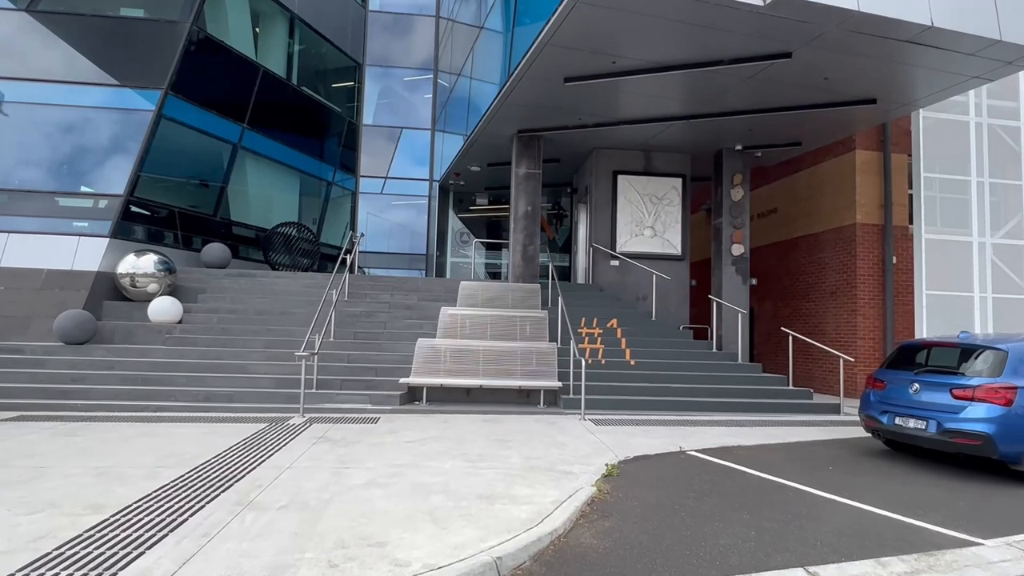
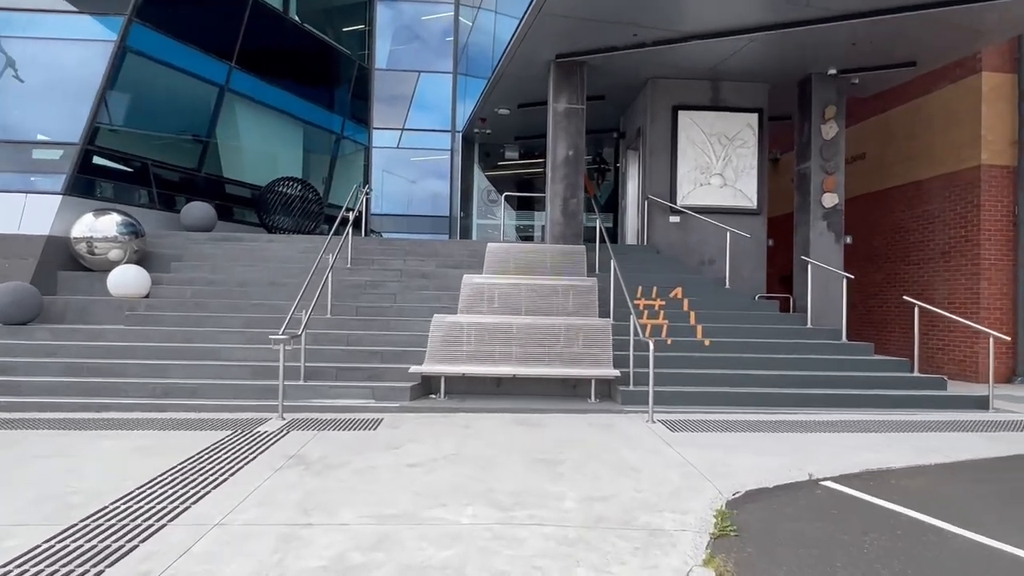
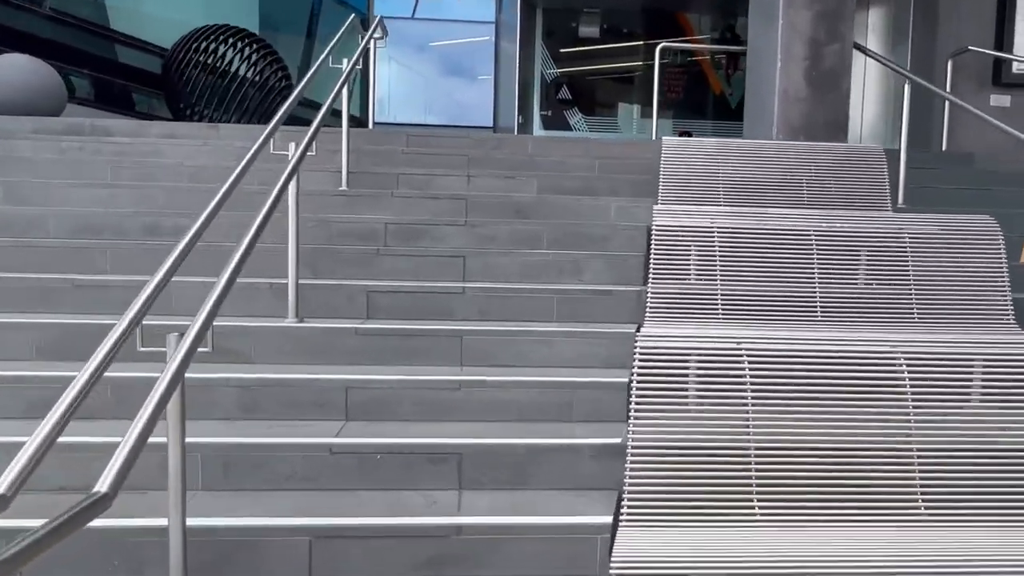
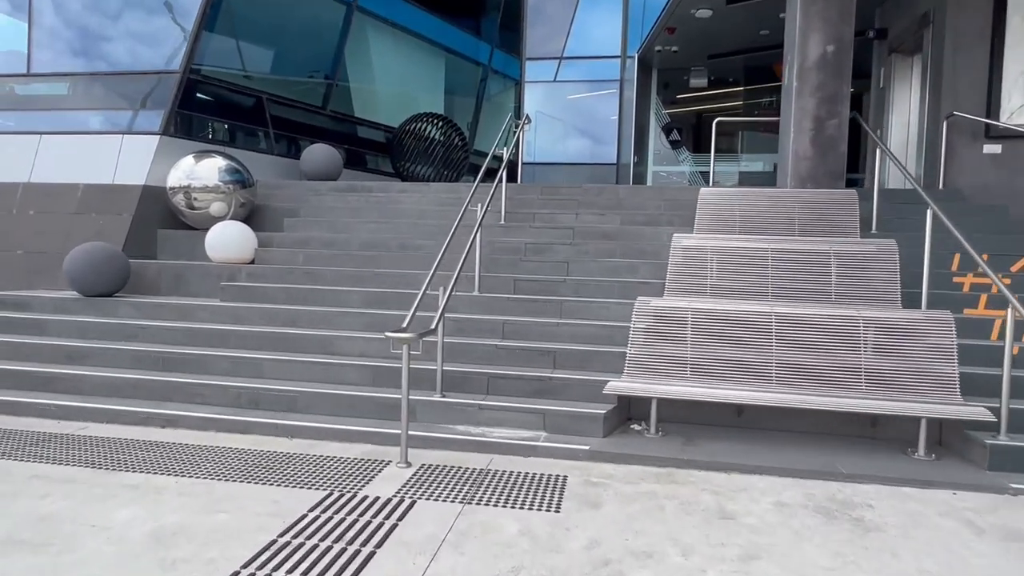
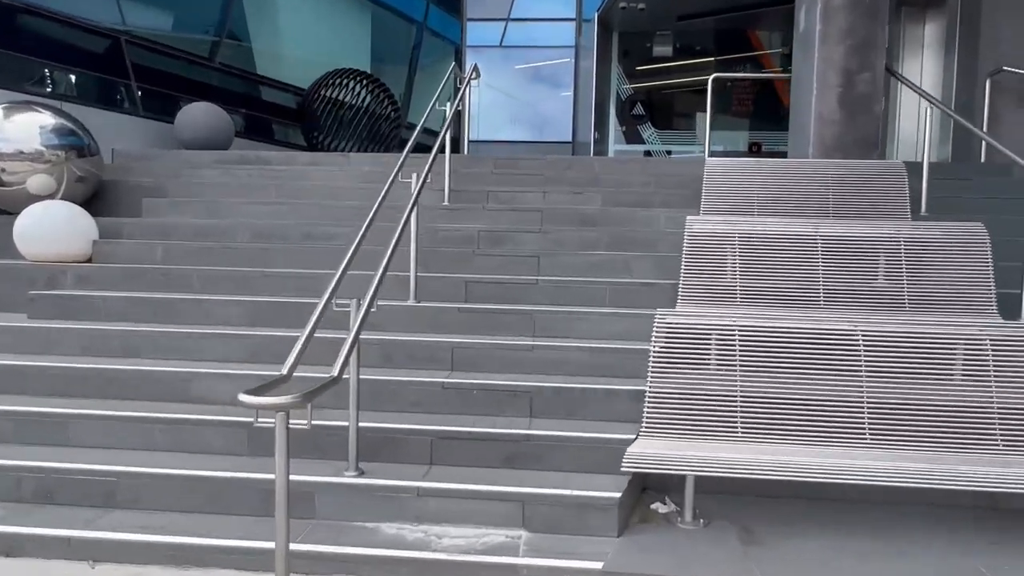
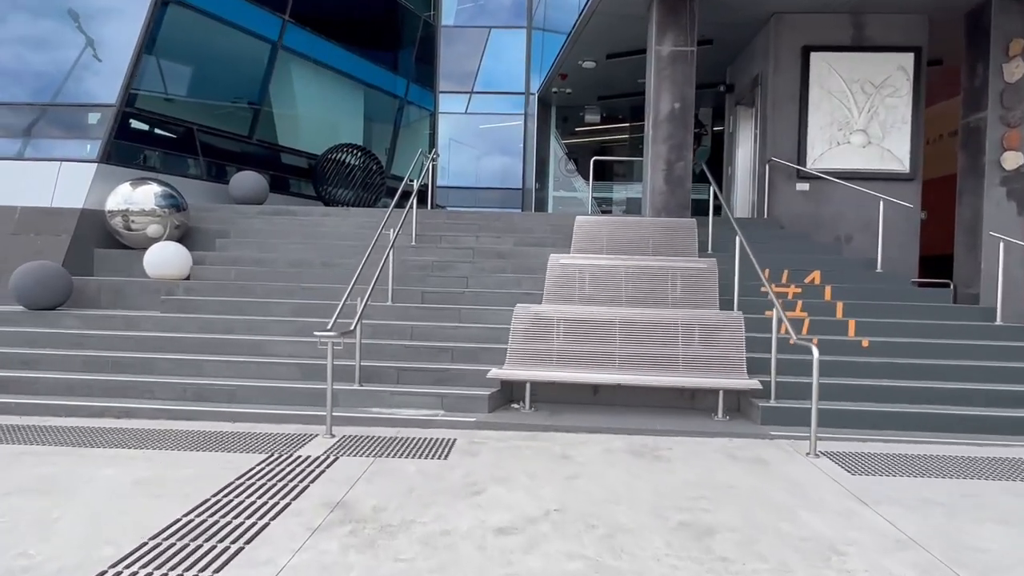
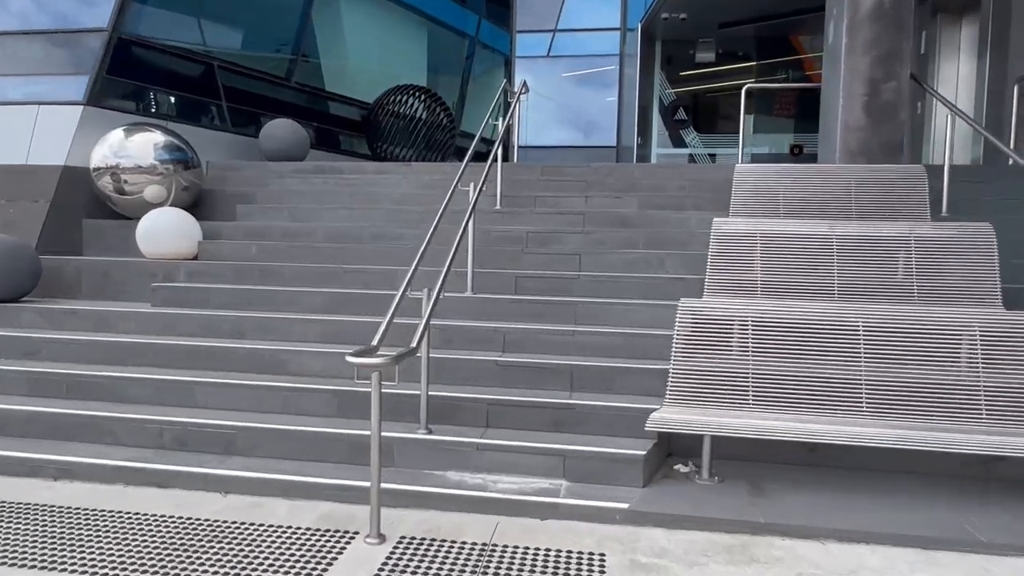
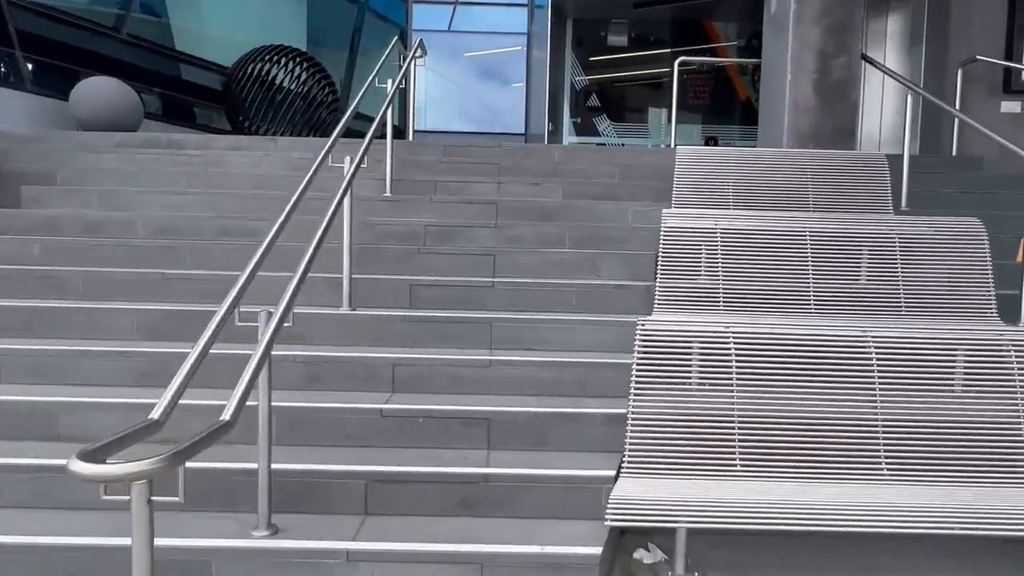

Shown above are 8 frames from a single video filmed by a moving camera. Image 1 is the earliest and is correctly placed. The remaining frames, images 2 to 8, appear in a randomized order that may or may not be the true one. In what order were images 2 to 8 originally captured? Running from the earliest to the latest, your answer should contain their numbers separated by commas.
2, 6, 4, 7, 5, 8, 3
